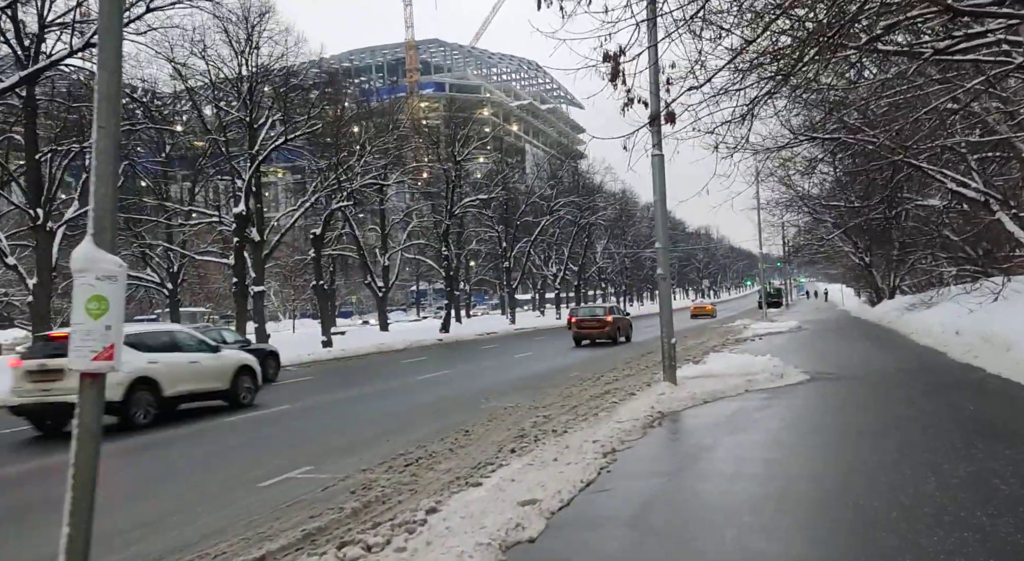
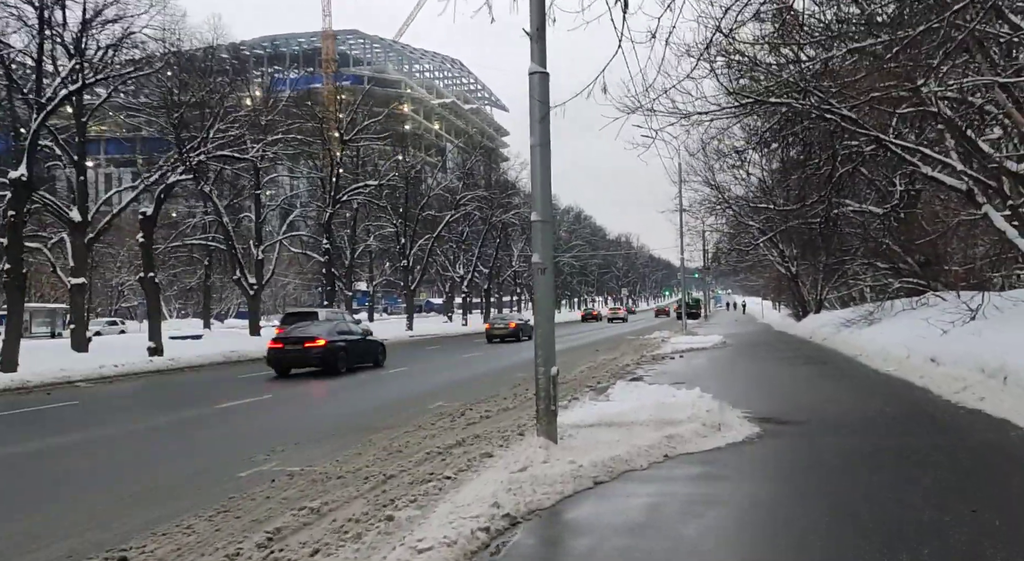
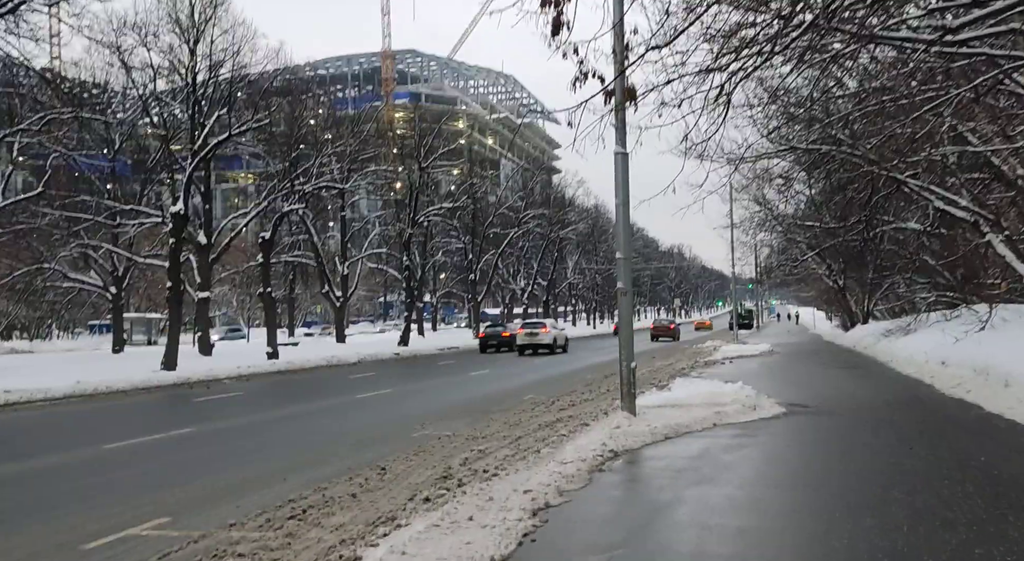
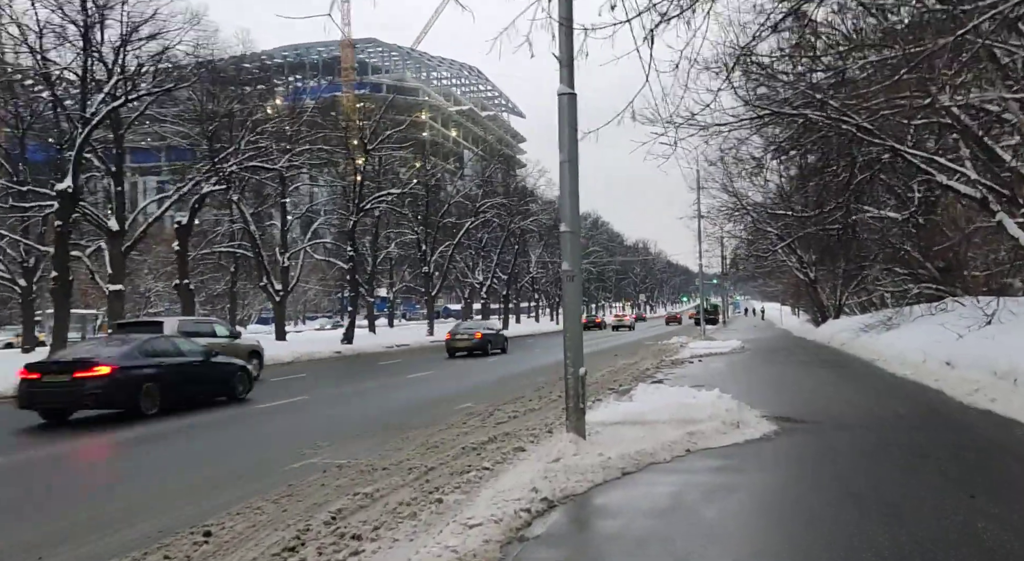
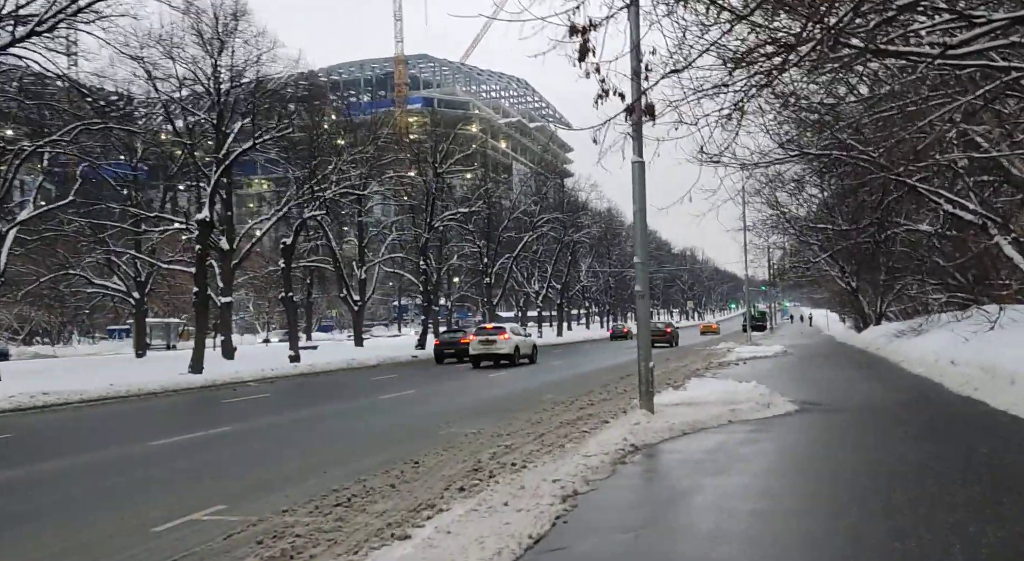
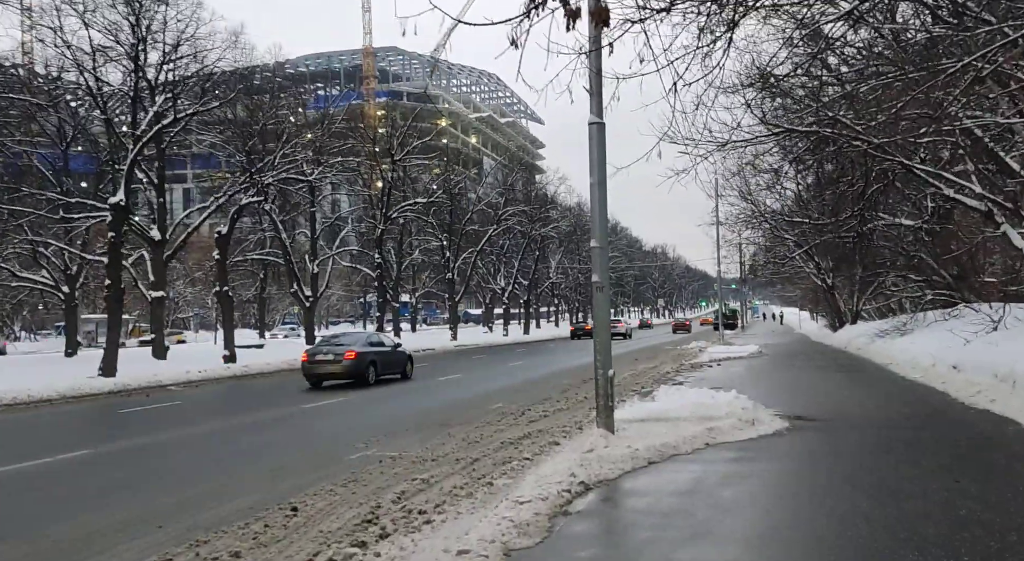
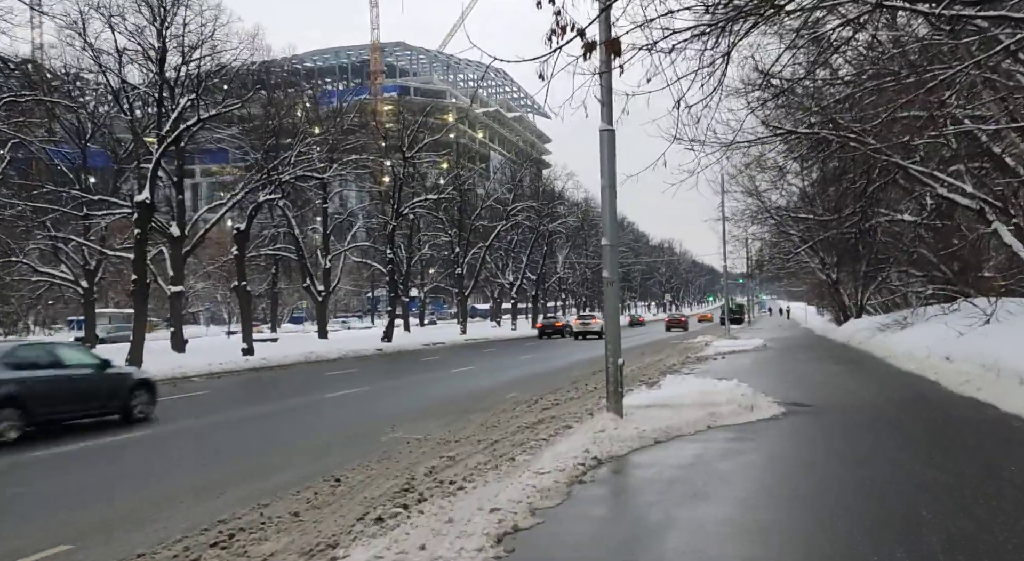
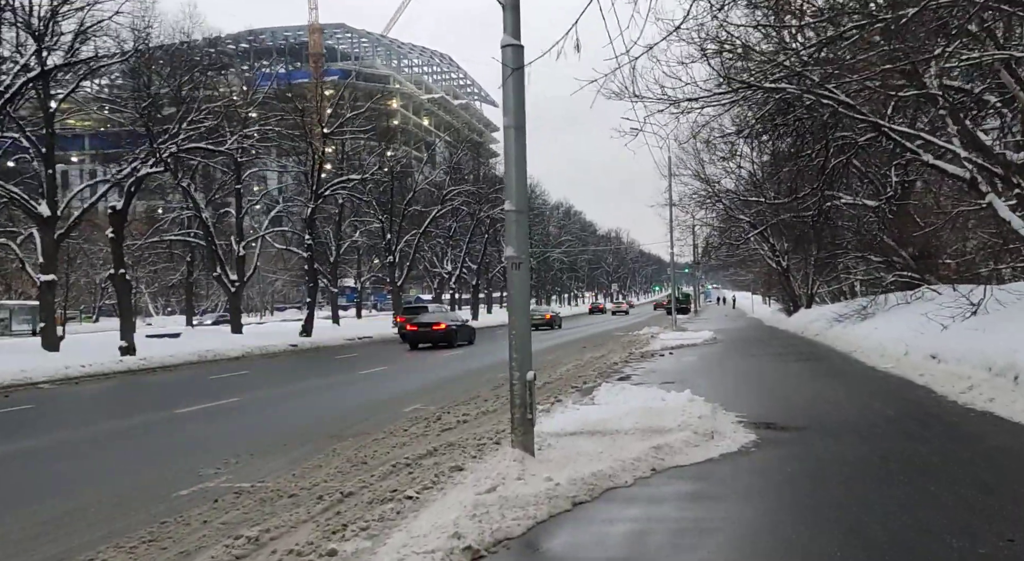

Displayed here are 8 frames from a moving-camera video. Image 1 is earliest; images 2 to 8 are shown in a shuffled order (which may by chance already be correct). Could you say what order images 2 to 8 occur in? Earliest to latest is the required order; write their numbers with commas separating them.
5, 3, 7, 6, 4, 2, 8
